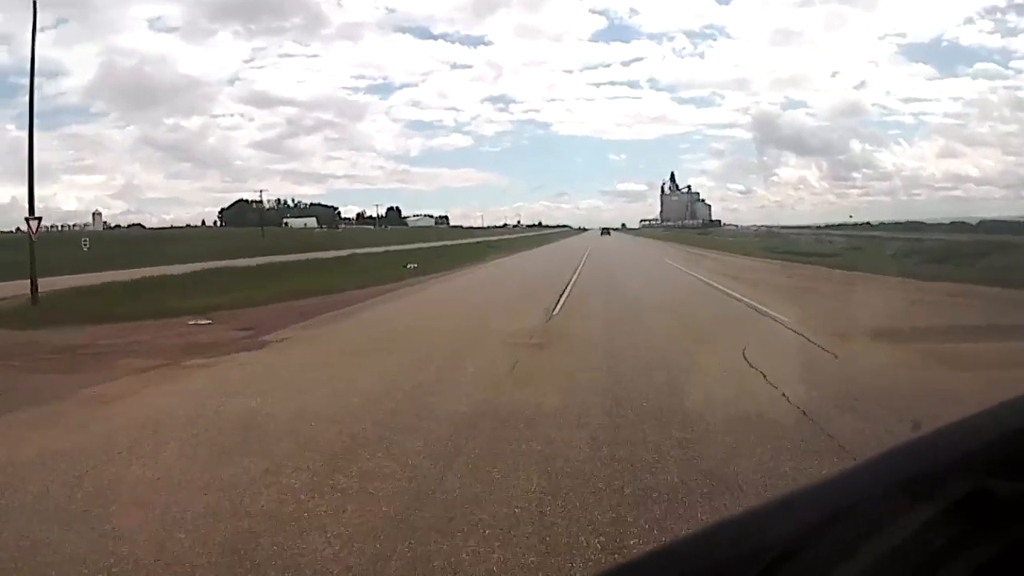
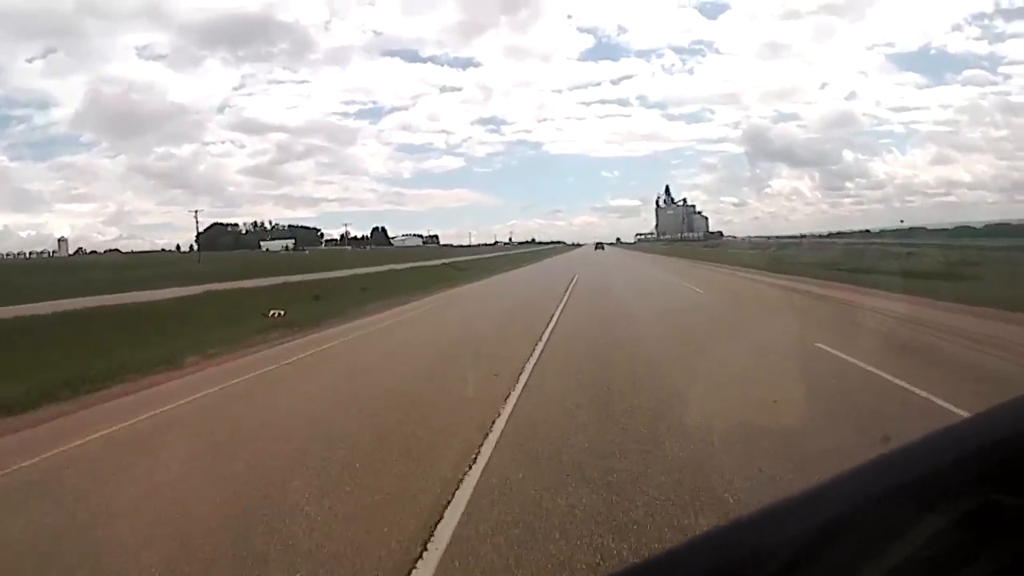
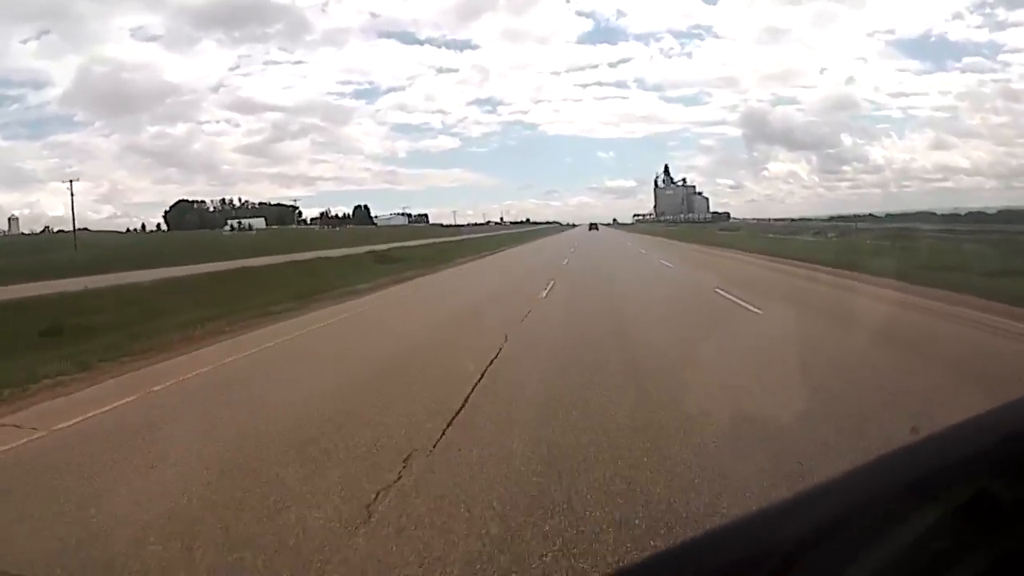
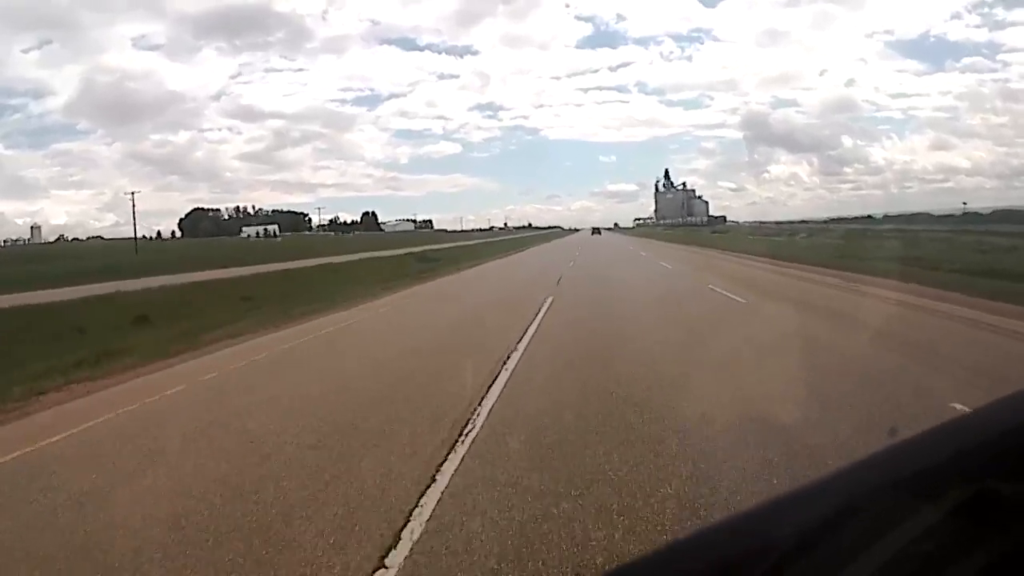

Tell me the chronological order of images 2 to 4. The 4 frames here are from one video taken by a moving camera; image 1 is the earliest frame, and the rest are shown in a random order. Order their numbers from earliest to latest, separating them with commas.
2, 4, 3
